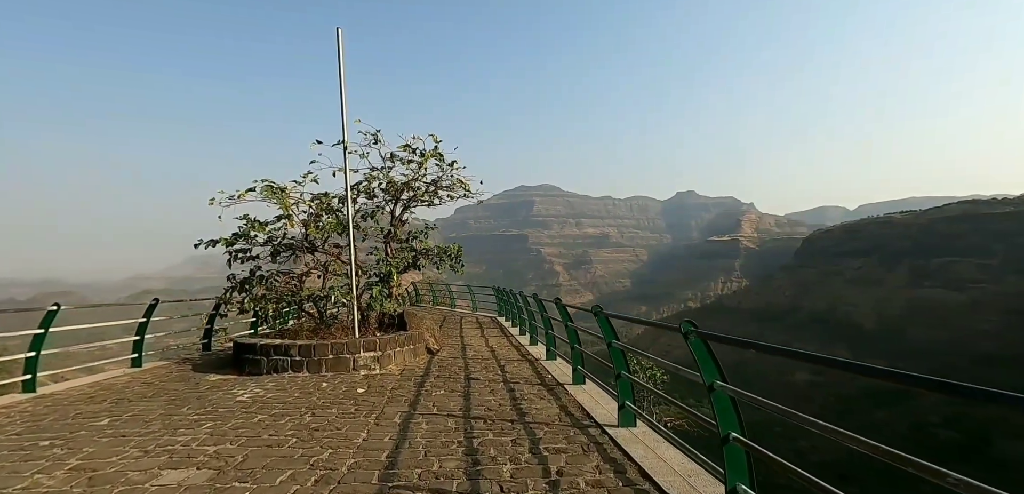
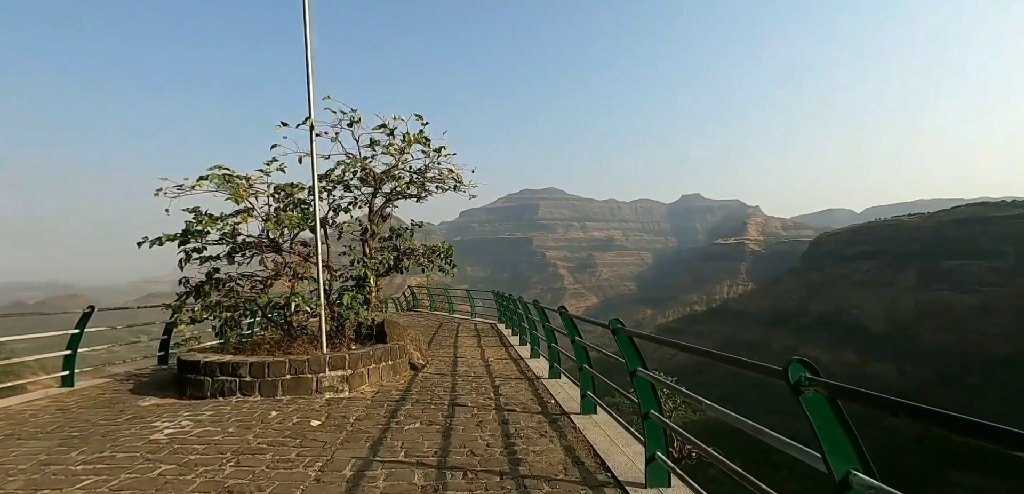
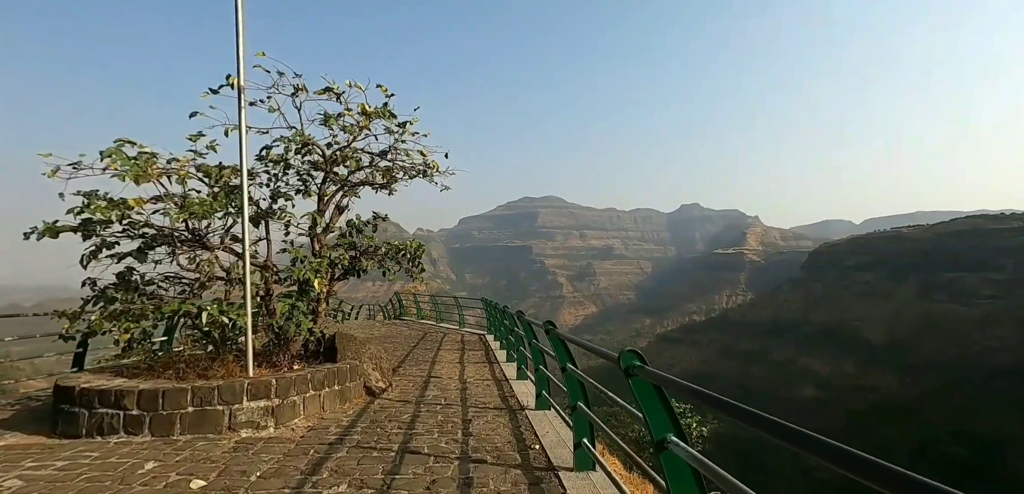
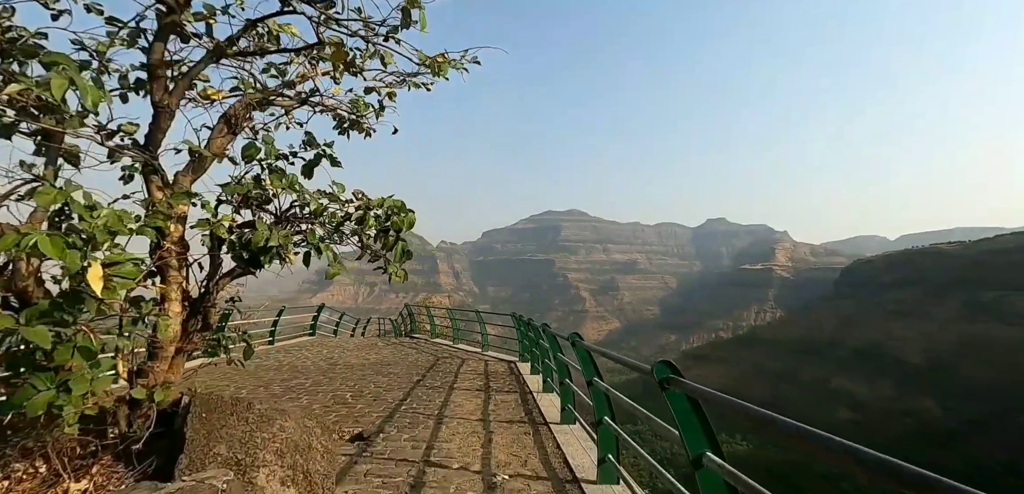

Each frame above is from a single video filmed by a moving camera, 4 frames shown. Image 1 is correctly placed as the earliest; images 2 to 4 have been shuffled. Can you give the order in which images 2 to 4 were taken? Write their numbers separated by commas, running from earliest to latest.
2, 3, 4
